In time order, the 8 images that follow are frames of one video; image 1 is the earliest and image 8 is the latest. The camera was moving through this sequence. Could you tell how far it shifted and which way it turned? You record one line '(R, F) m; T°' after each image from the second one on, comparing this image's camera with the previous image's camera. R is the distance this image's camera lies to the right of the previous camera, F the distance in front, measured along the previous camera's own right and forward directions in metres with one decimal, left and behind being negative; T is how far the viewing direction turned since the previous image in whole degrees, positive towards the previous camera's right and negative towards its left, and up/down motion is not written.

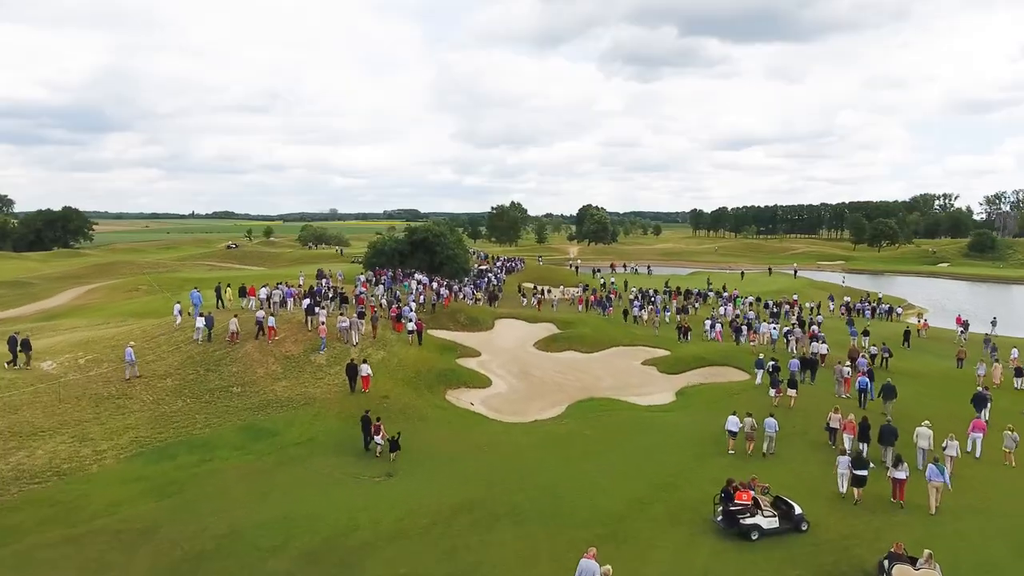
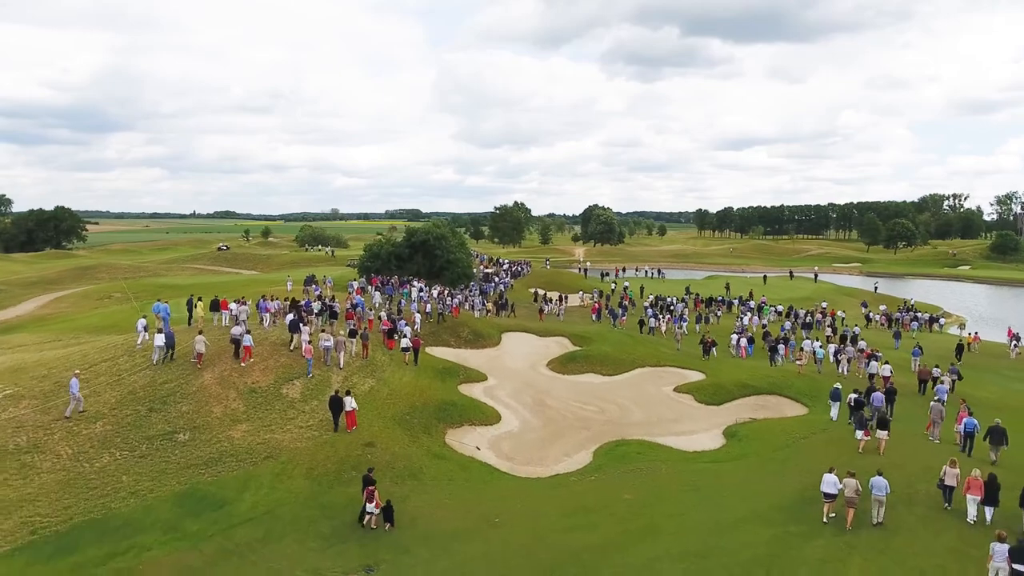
(-0.5, +5.7) m; 0°
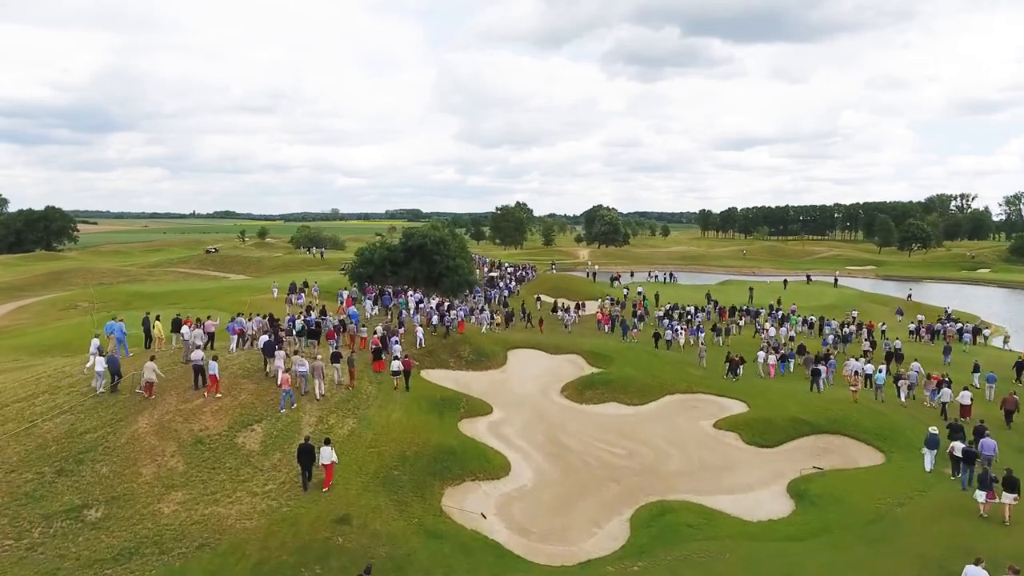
(-0.4, +5.4) m; 0°
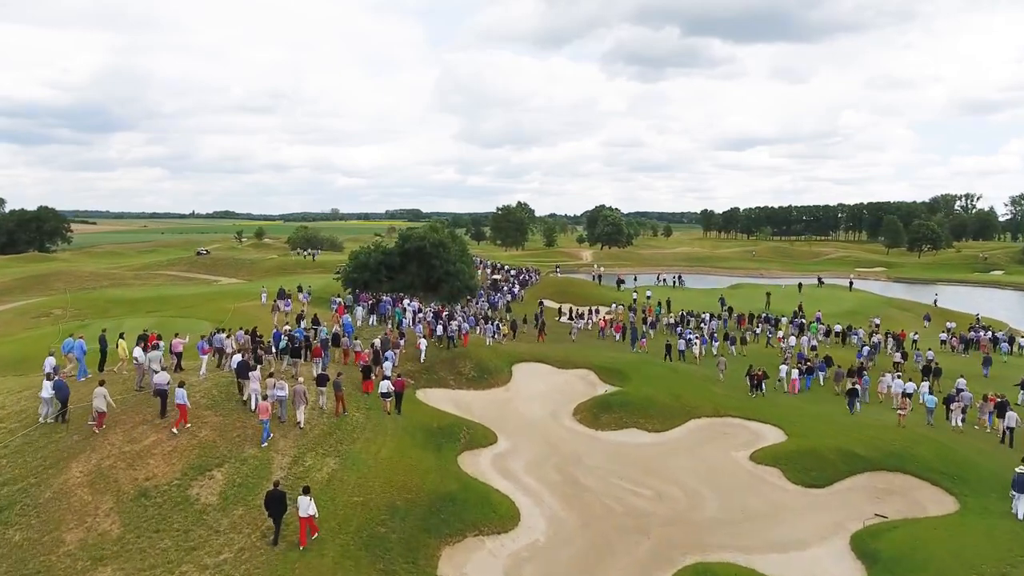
(-0.2, +3.7) m; 0°
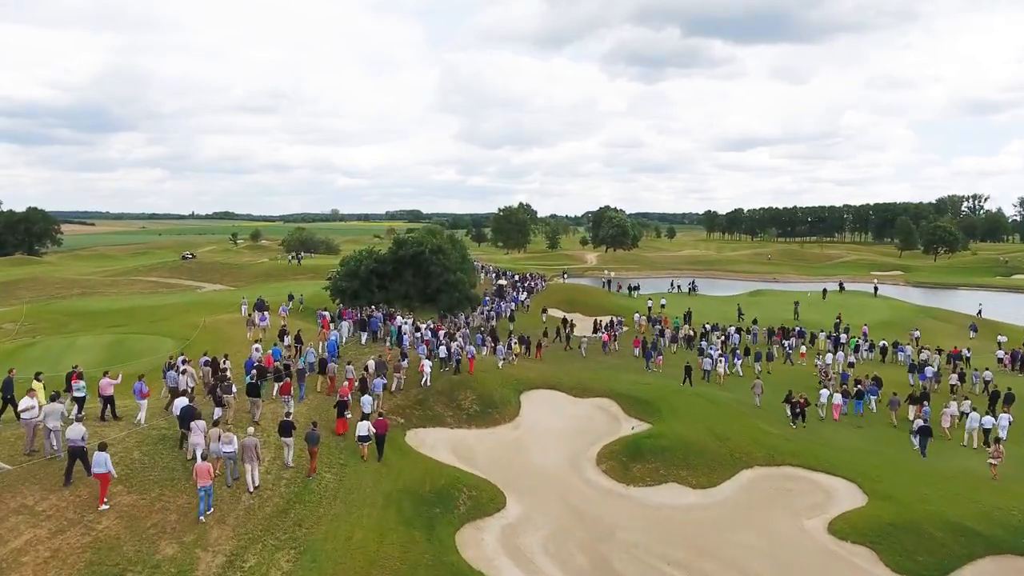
(-0.3, +5.5) m; 0°
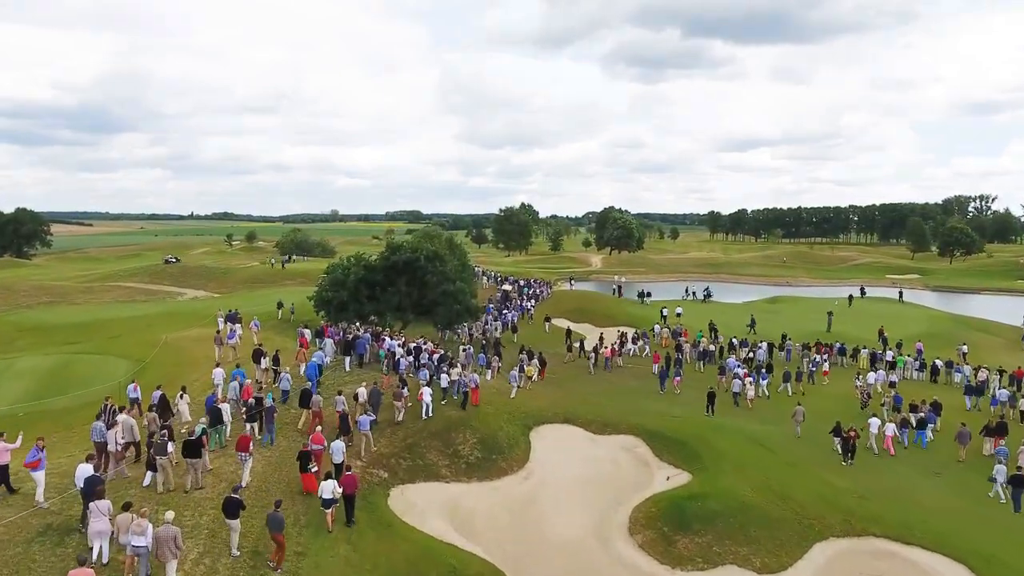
(-0.3, +5.2) m; 0°
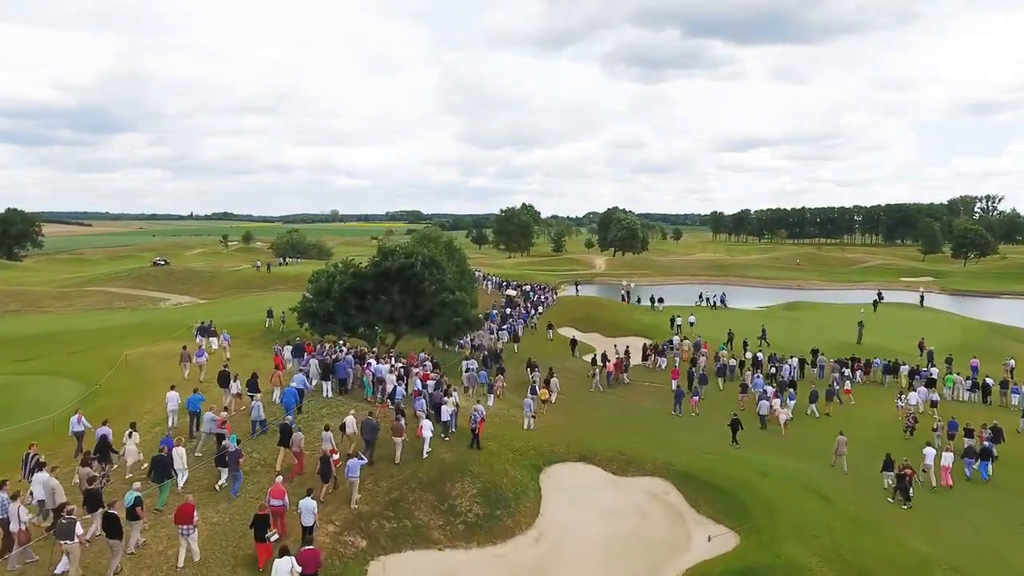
(-0.2, +4.2) m; 0°
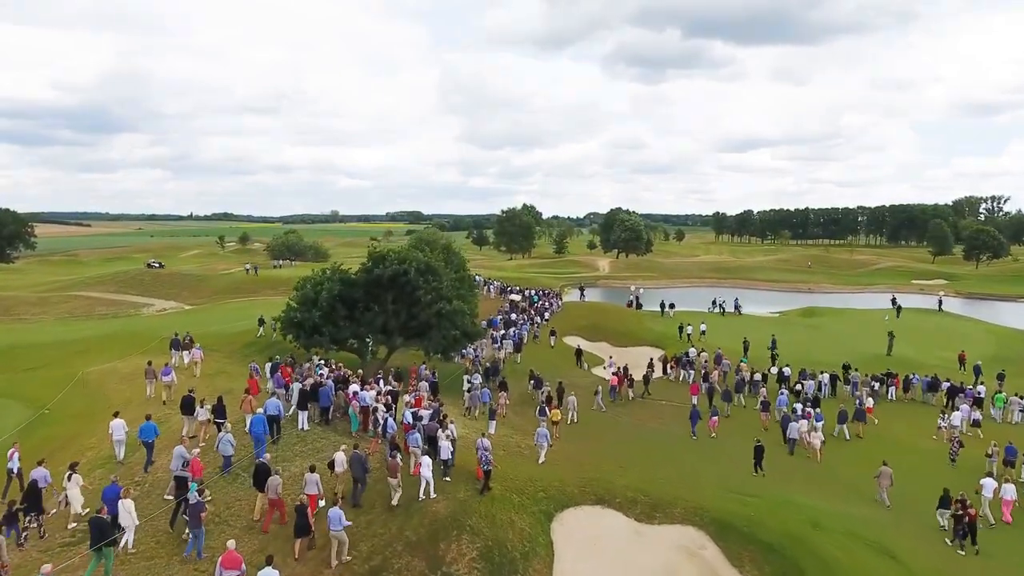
(-0.2, +3.5) m; 0°
